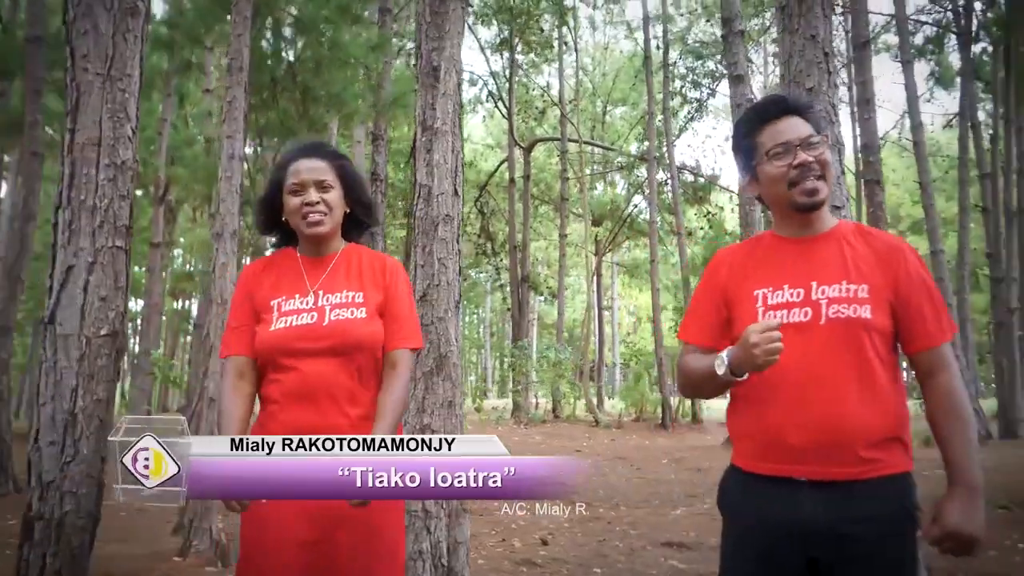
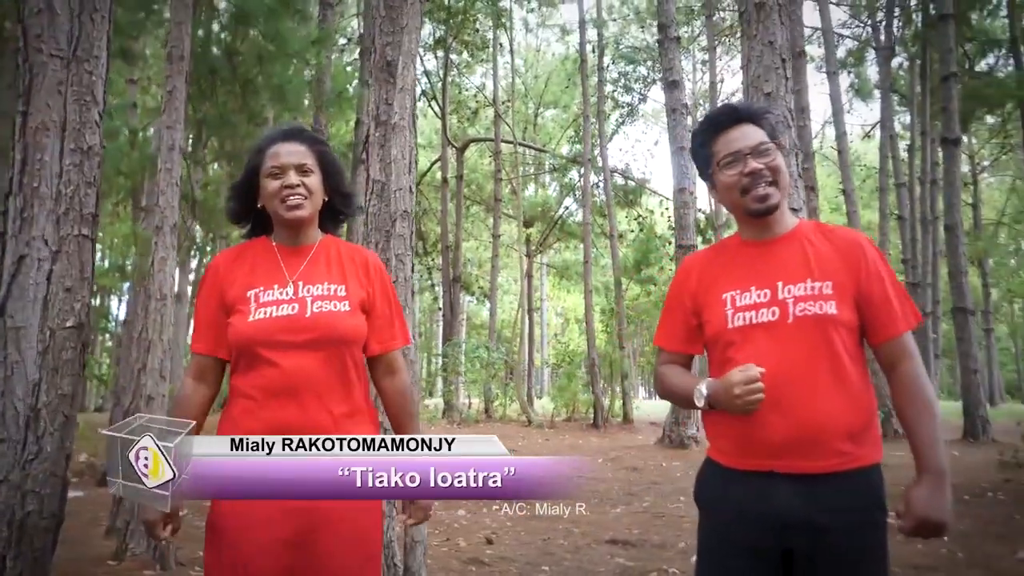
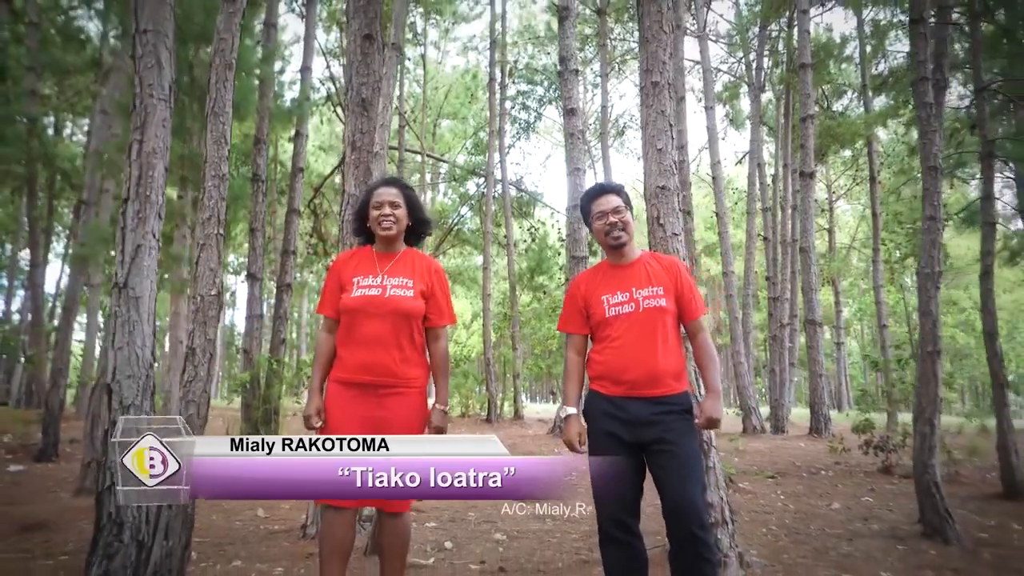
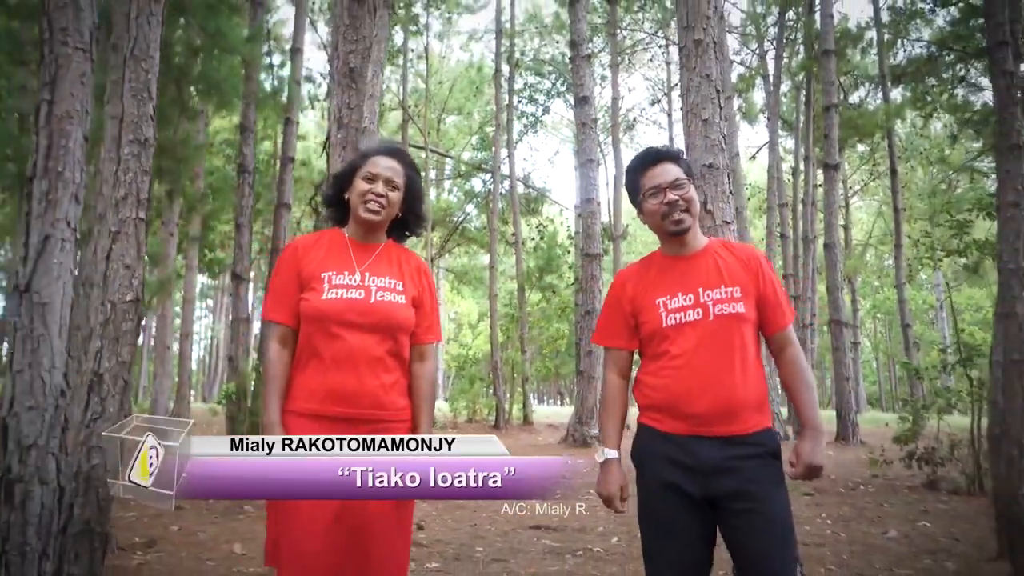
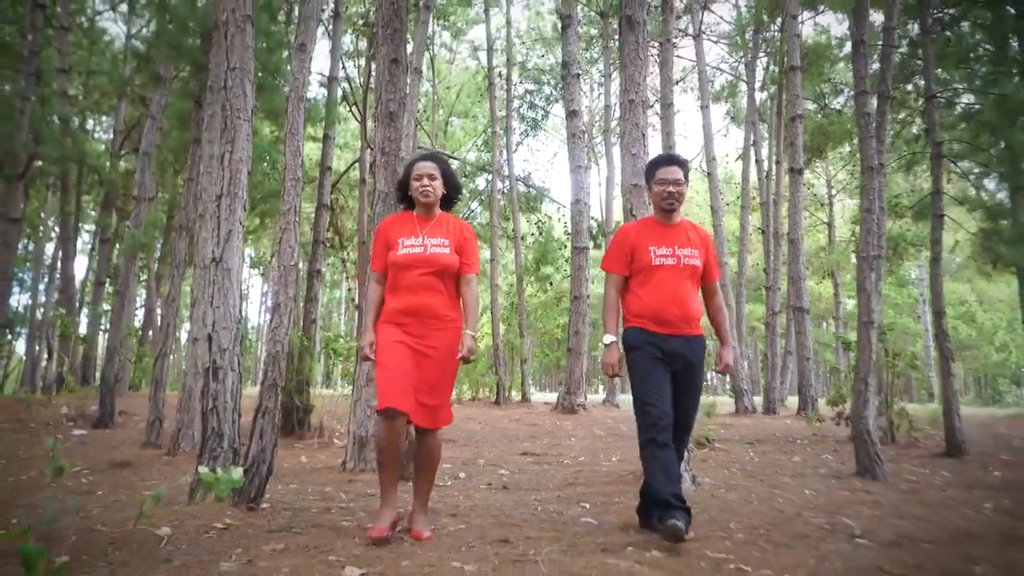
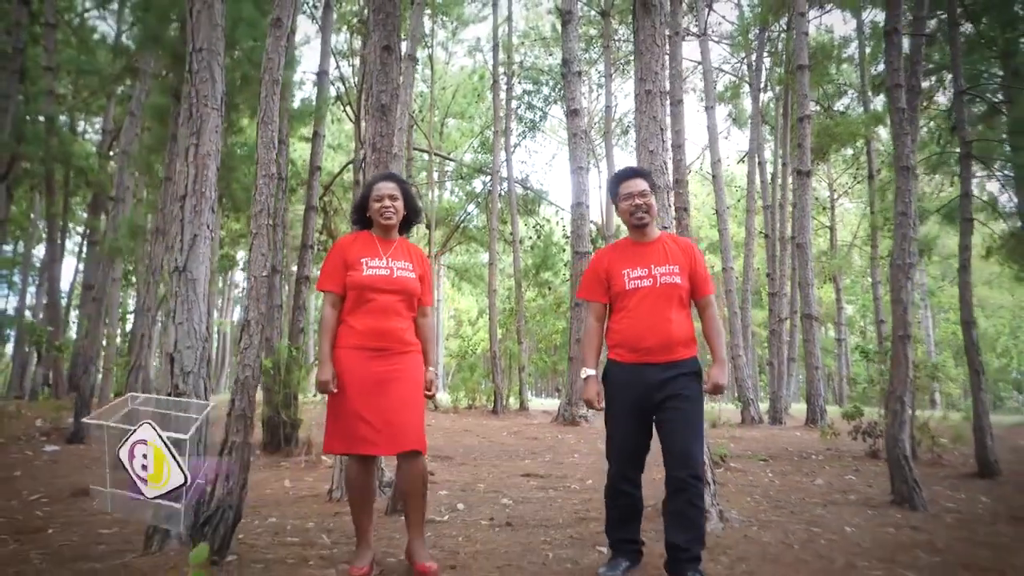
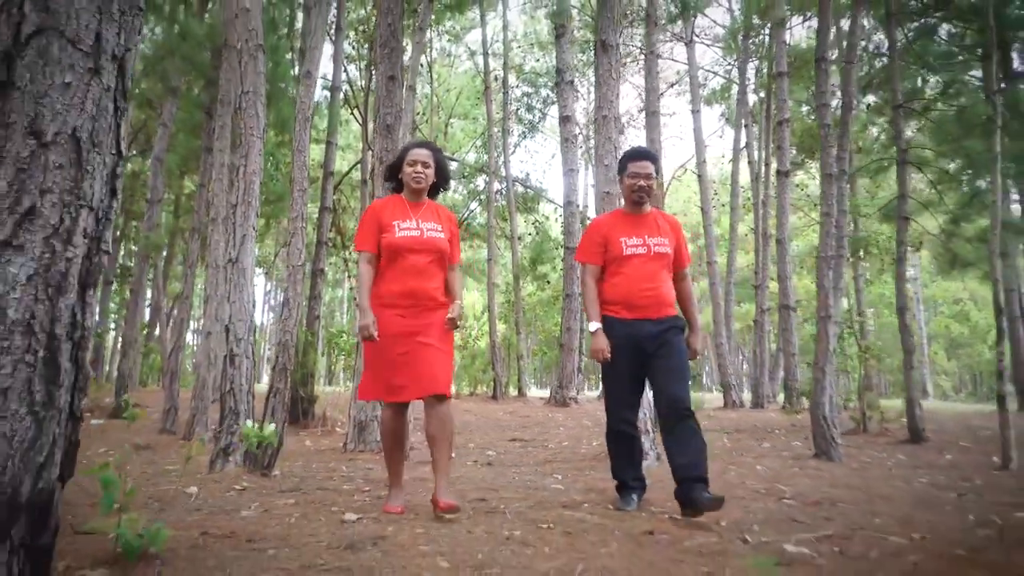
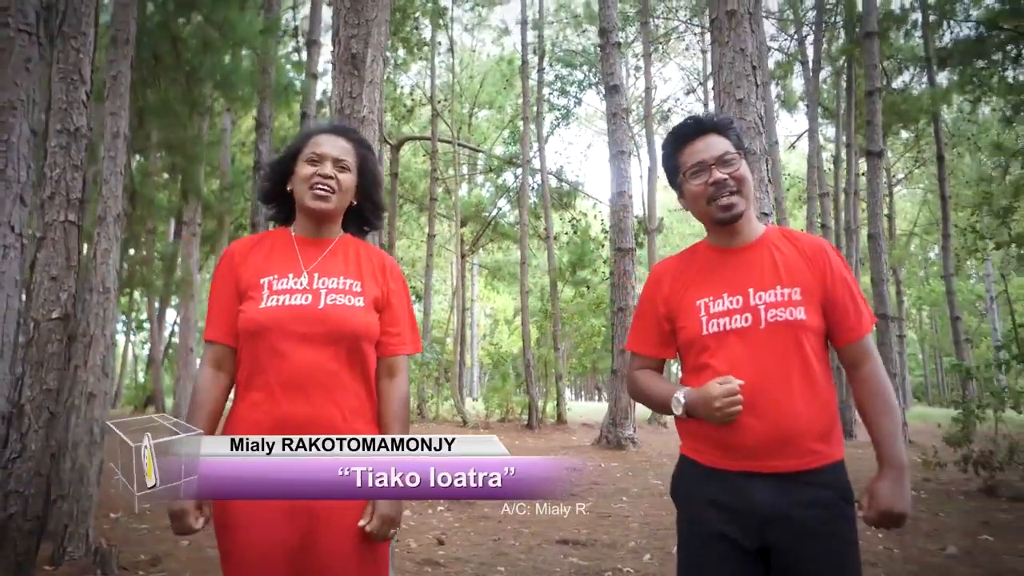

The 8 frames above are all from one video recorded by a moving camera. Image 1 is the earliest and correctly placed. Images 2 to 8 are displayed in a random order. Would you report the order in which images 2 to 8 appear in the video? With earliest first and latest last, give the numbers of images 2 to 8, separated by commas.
2, 8, 4, 3, 6, 5, 7
